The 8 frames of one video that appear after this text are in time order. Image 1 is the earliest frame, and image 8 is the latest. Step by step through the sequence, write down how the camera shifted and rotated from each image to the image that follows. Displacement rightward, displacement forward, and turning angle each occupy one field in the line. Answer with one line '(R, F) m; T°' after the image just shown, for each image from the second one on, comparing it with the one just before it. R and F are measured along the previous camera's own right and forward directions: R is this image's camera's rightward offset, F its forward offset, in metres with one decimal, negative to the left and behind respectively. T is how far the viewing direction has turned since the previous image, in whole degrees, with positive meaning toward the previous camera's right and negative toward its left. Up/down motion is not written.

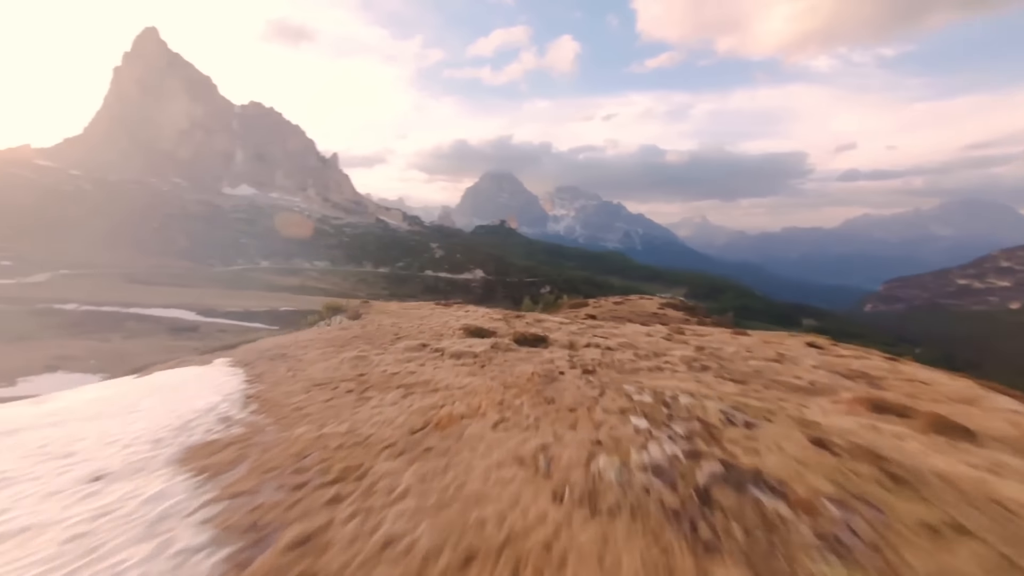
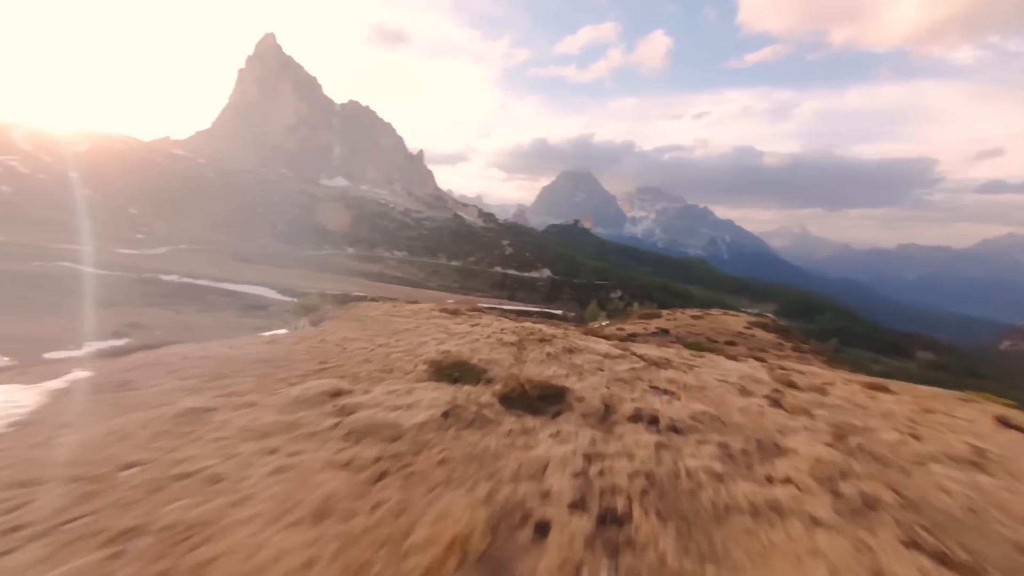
(+1.1, +4.6) m; -9°
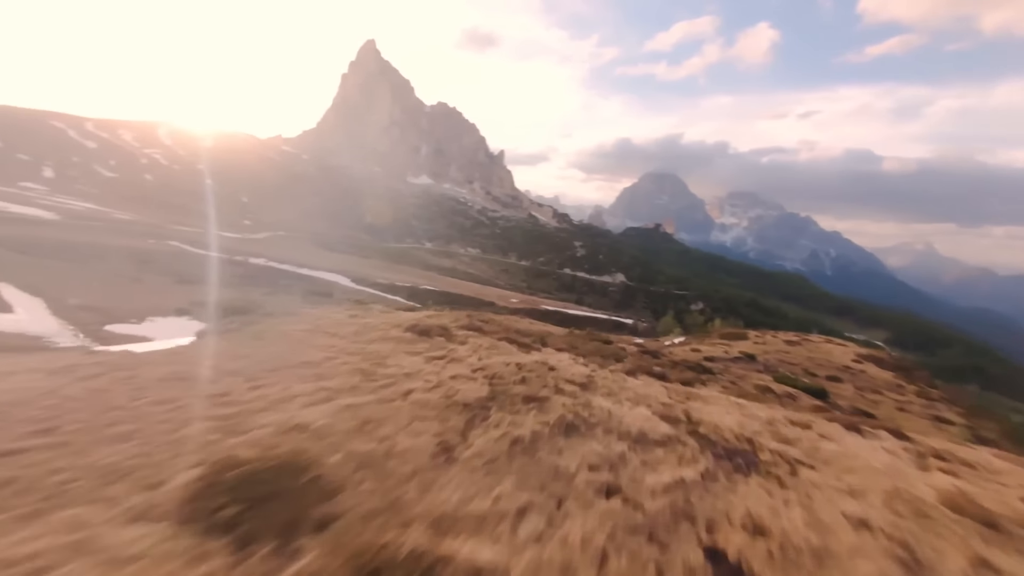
(+1.5, +4.2) m; -10°
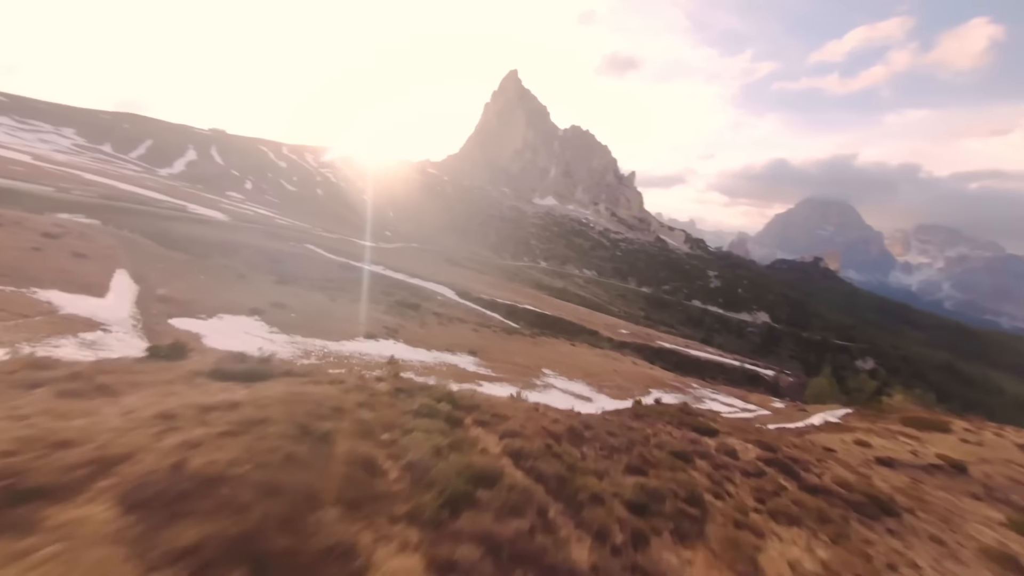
(+3.0, +7.7) m; -16°
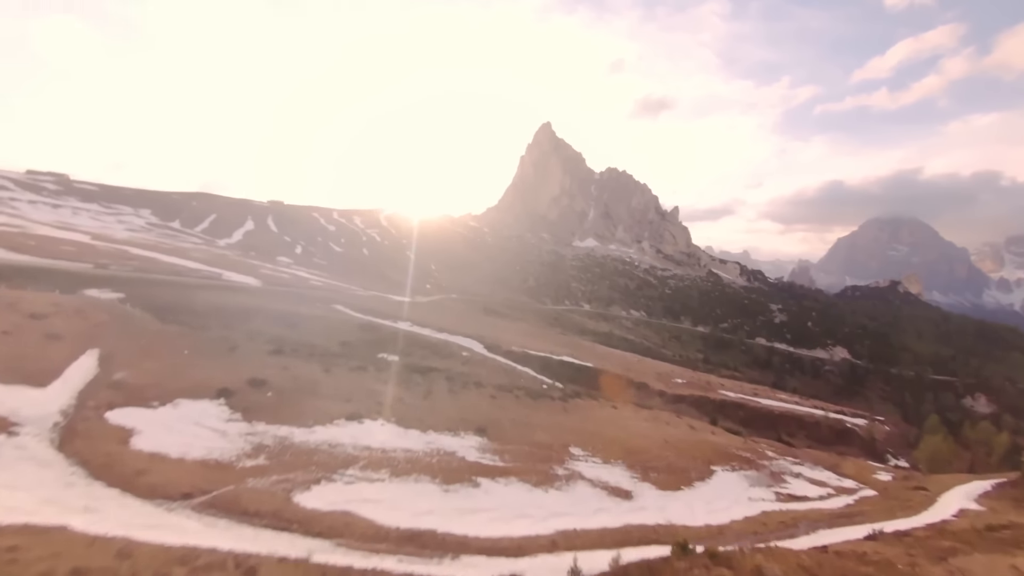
(+3.4, +7.2) m; -6°
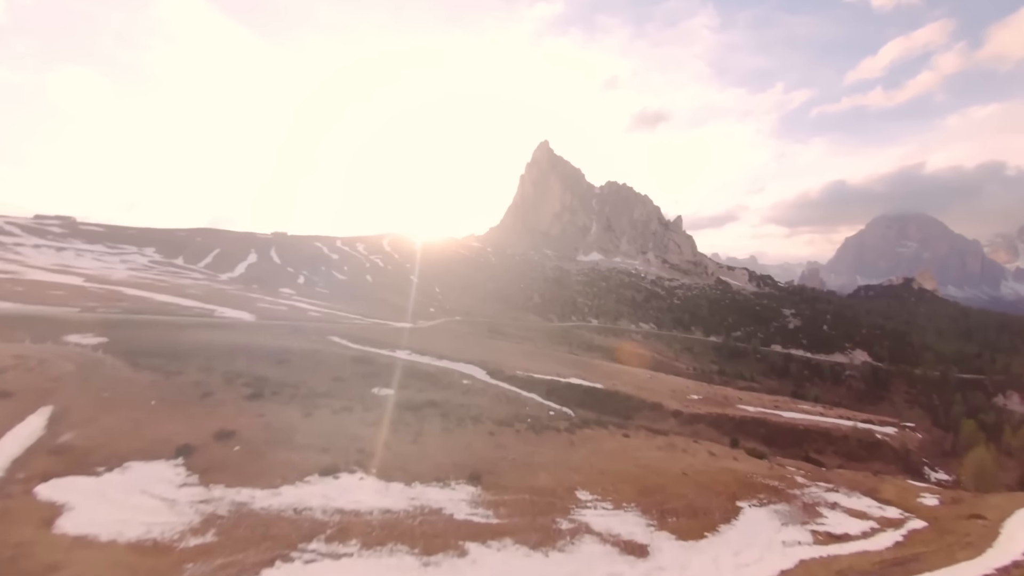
(+1.6, +3.4) m; -1°
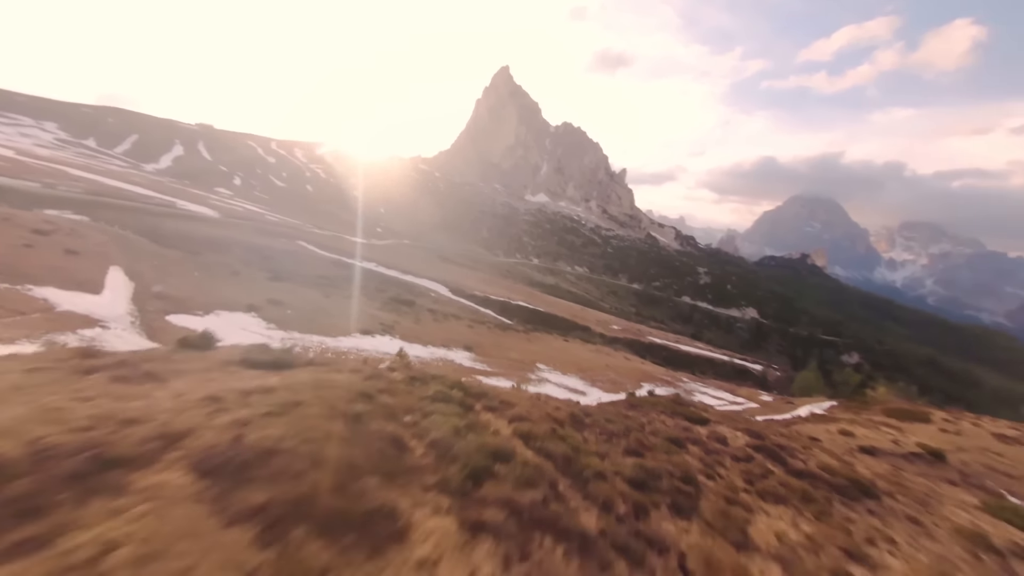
(-6.2, -10.8) m; +9°
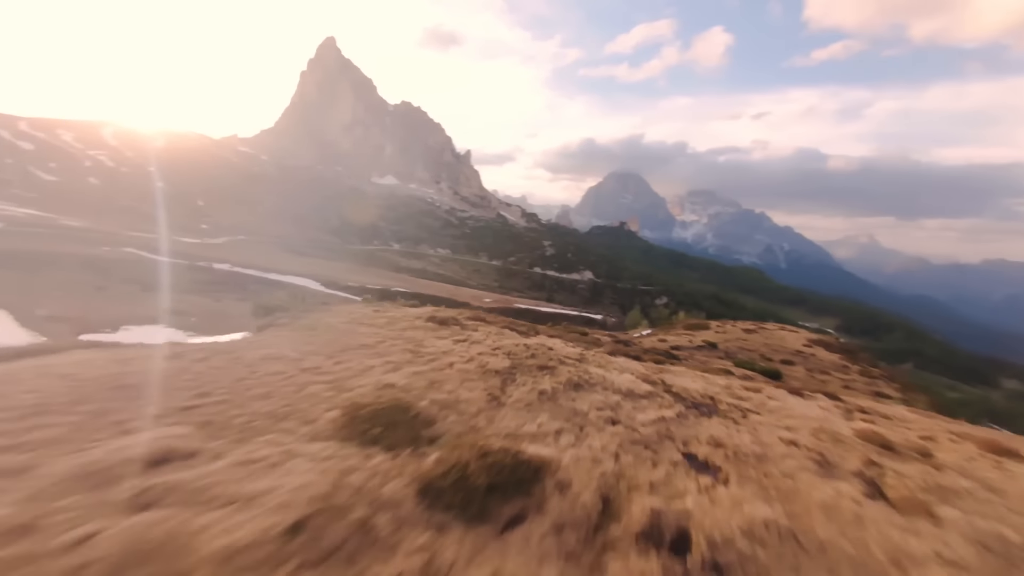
(-5.8, -7.4) m; +19°
